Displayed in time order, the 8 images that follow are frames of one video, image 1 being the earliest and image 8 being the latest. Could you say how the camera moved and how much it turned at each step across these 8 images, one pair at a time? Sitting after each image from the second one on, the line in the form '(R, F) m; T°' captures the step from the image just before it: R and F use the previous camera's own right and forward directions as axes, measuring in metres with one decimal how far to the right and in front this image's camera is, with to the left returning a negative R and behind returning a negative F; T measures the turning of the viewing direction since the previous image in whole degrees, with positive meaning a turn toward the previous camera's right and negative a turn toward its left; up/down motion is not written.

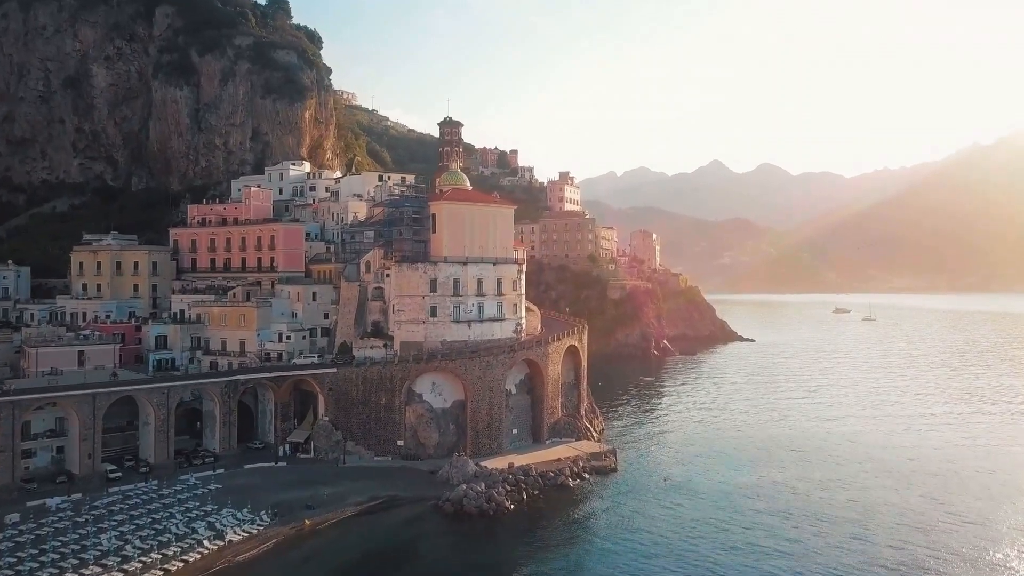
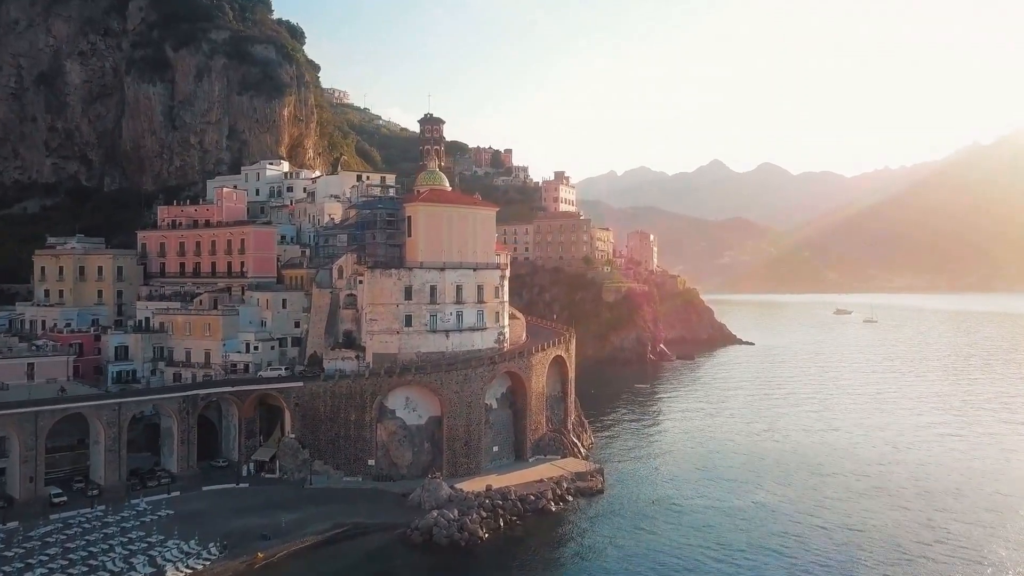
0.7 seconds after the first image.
(+1.1, +3.1) m; 0°
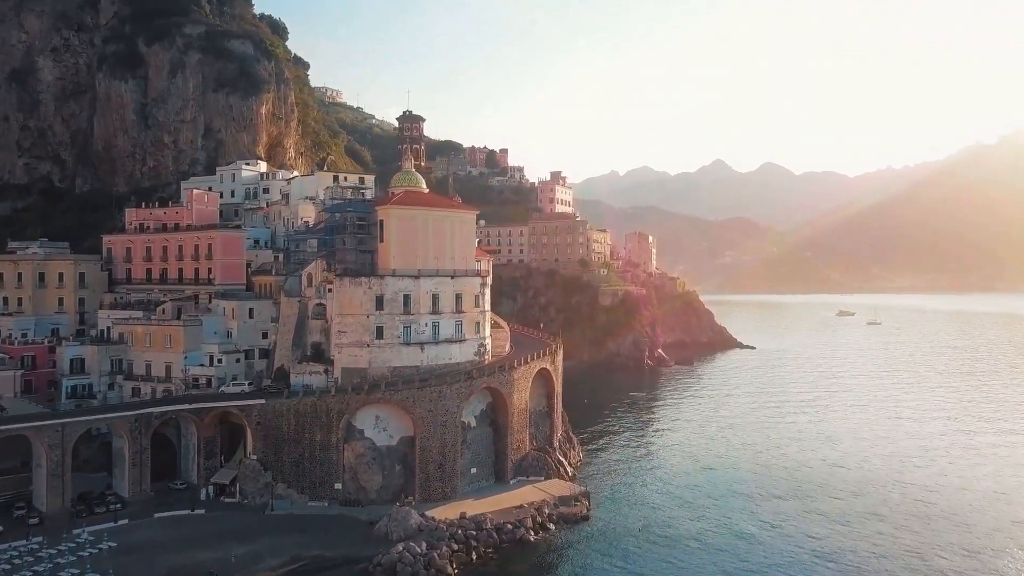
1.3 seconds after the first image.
(+1.2, +3.1) m; 0°
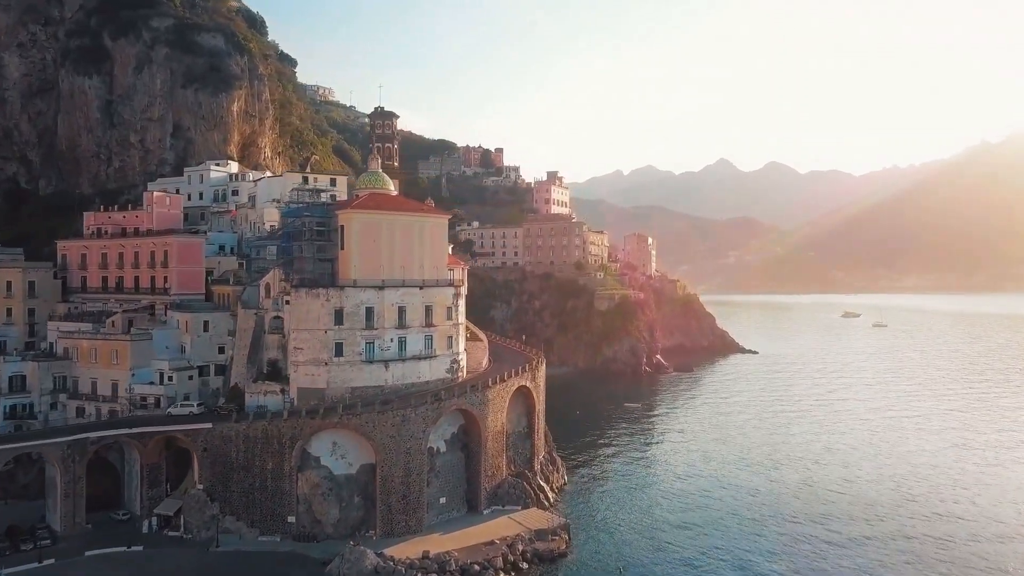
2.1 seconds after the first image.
(+1.5, +3.7) m; 0°
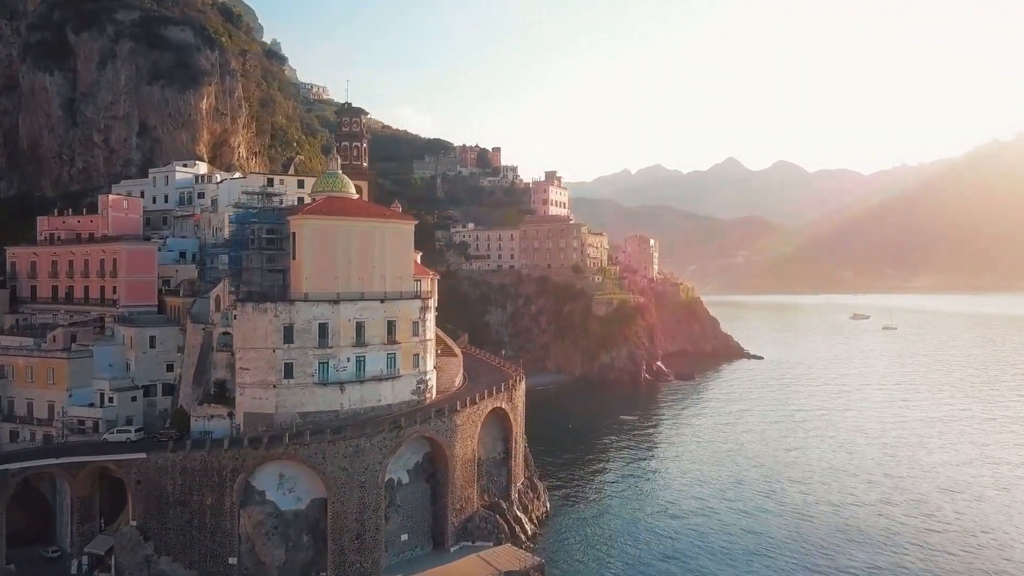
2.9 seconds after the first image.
(+1.7, +3.8) m; -1°
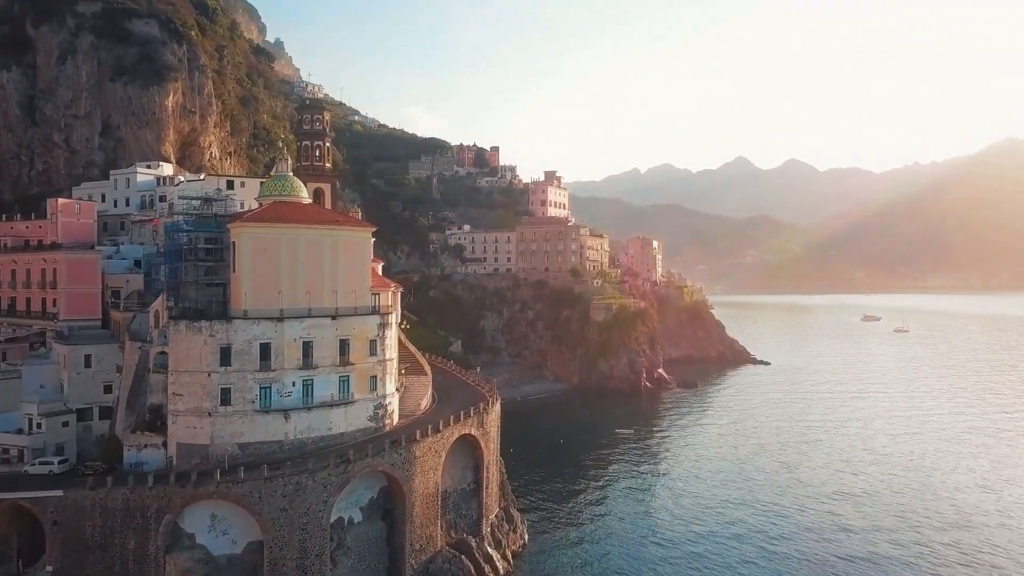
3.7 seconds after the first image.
(+1.7, +3.8) m; -1°
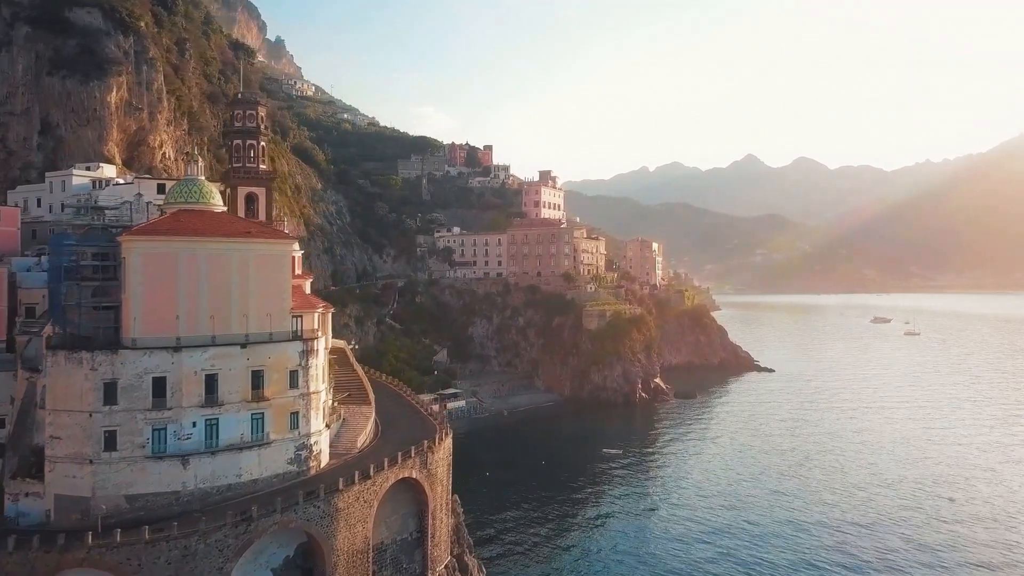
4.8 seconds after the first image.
(+2.4, +4.8) m; -1°
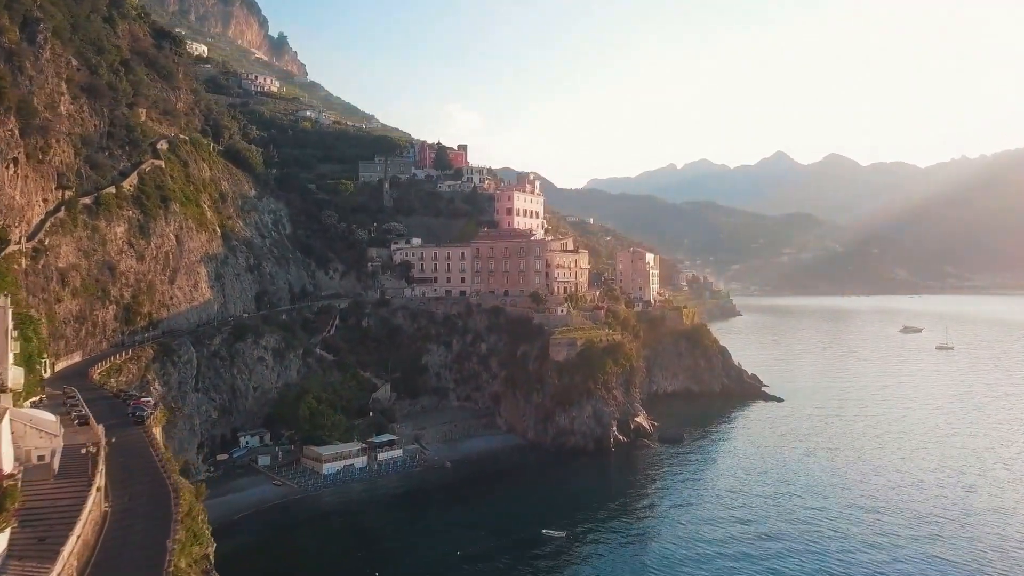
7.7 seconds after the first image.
(+7.1, +13.4) m; -2°
